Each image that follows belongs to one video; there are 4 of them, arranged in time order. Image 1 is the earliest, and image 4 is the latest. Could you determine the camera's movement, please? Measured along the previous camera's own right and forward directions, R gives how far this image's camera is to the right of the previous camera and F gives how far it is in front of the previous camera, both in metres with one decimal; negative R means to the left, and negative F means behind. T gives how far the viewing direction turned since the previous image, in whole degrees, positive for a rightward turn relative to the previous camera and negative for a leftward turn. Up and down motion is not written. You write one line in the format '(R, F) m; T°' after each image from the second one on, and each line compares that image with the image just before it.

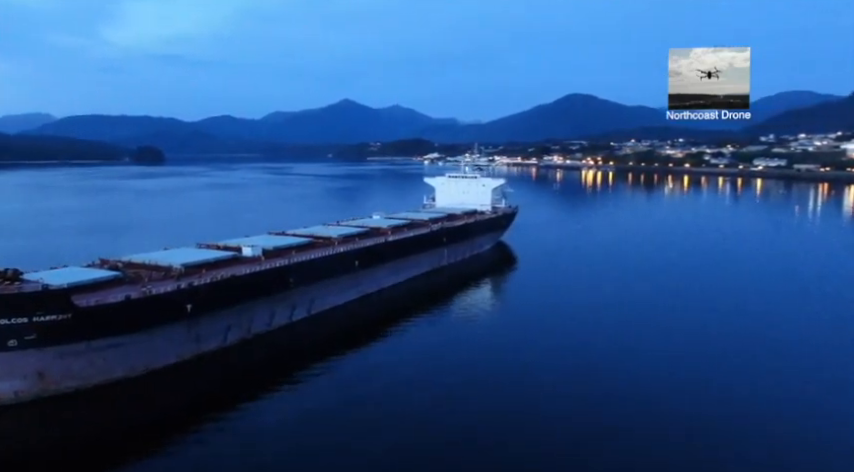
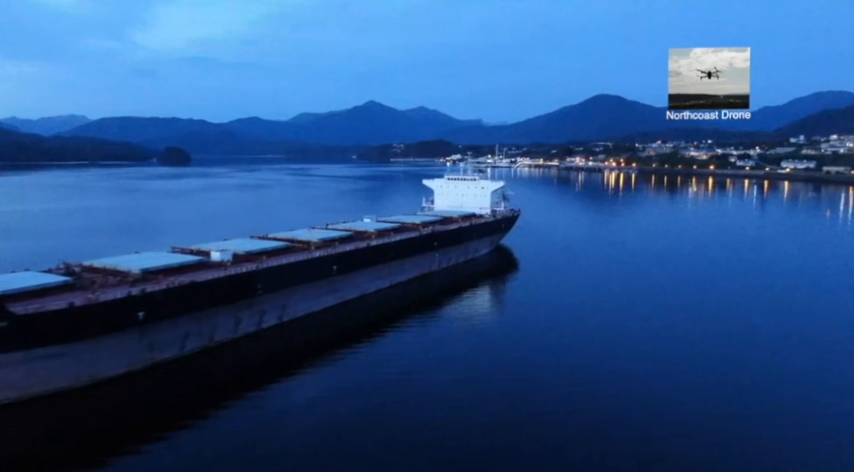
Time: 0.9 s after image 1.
(+0.6, +0.4) m; -2°
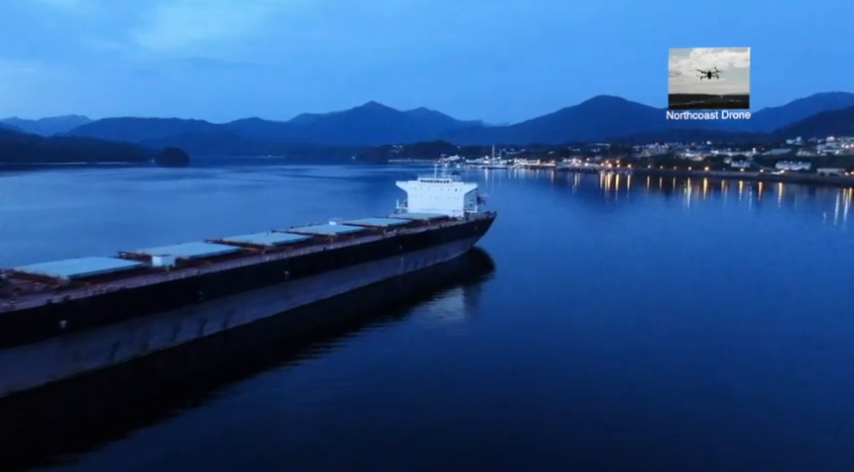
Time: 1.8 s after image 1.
(+0.6, +0.3) m; 0°
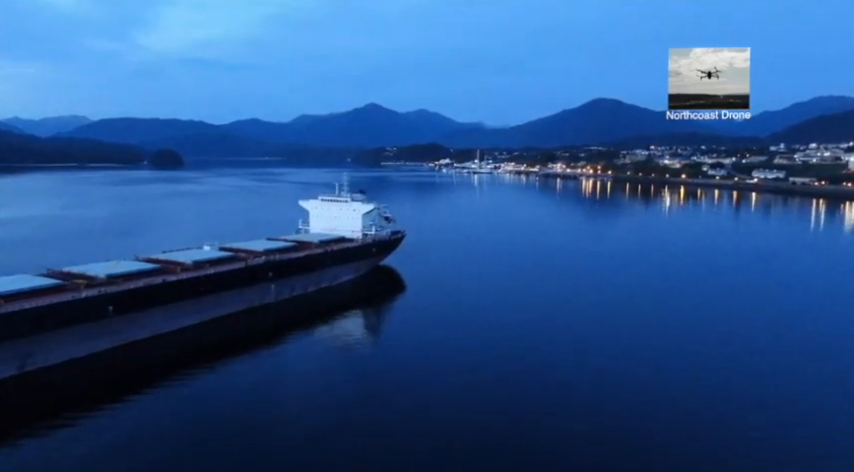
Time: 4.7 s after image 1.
(+2.1, +0.6) m; -1°
